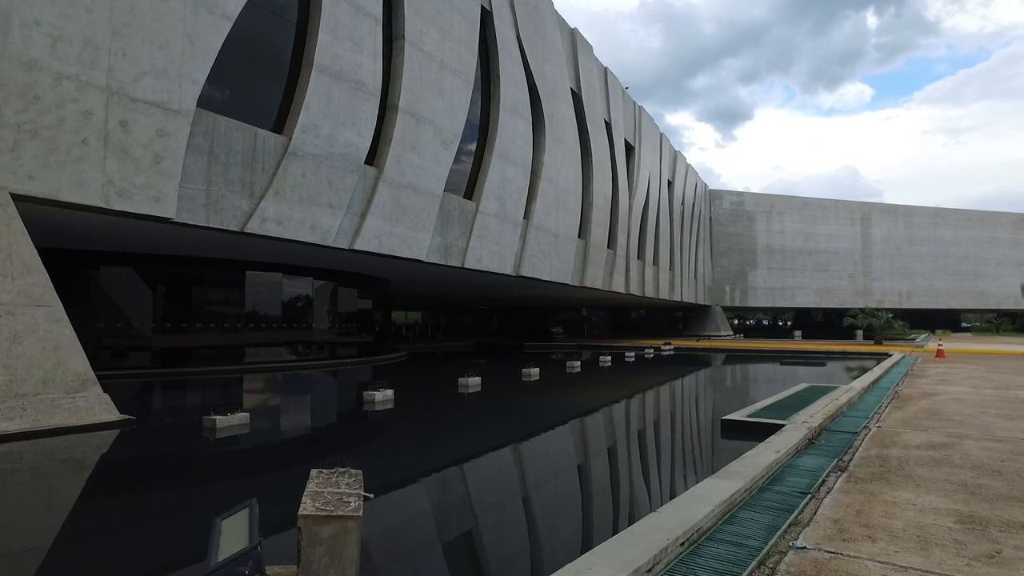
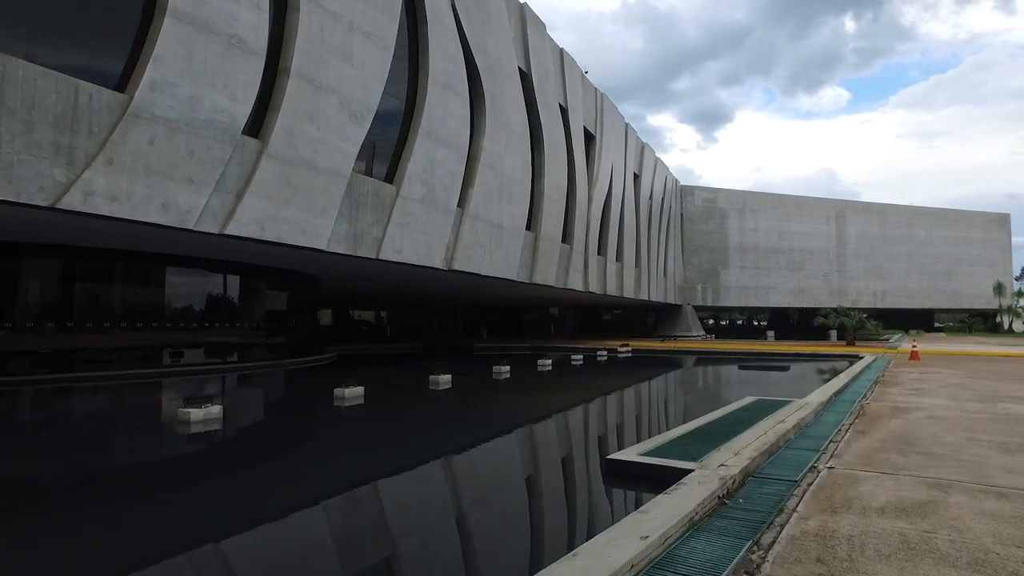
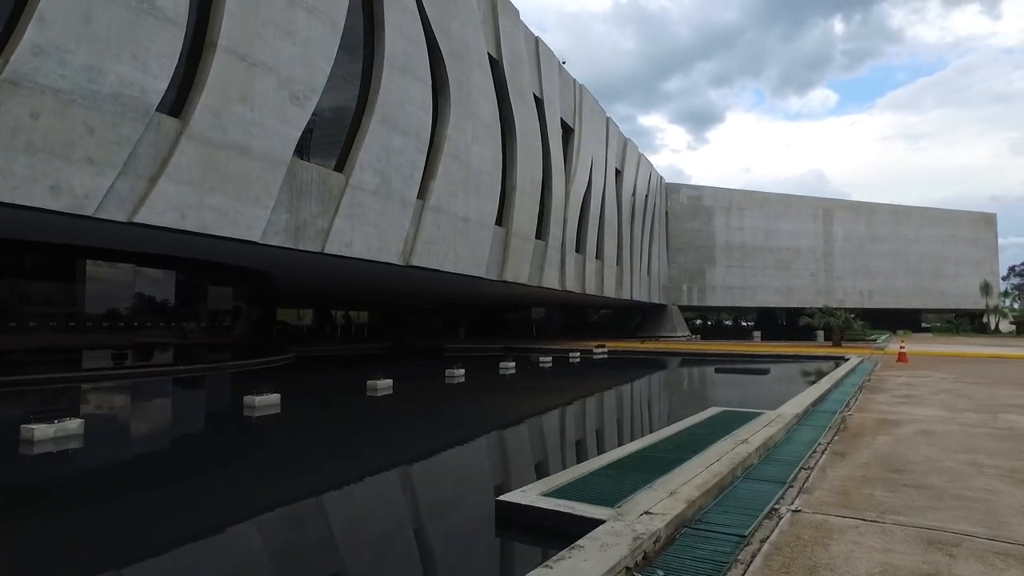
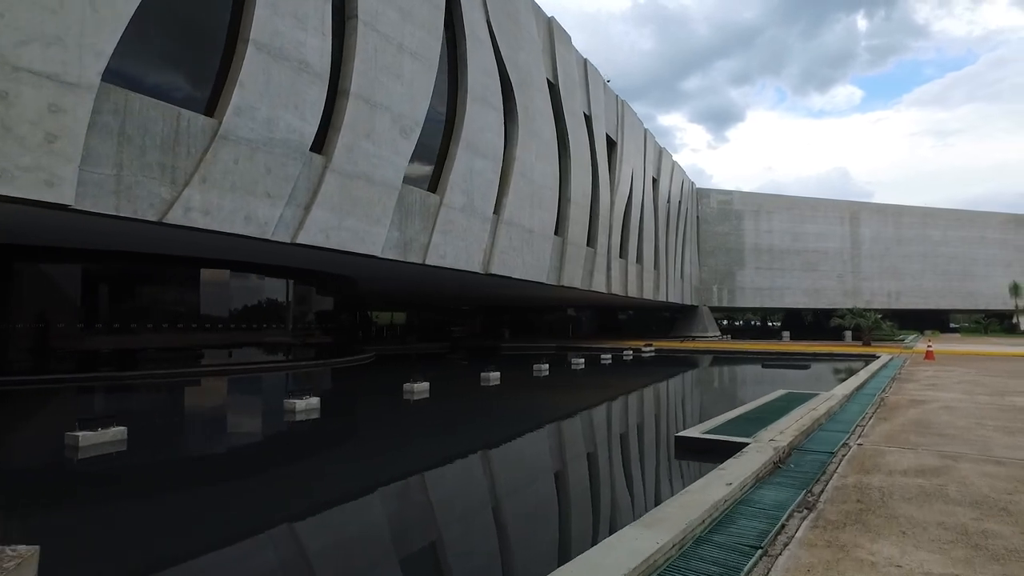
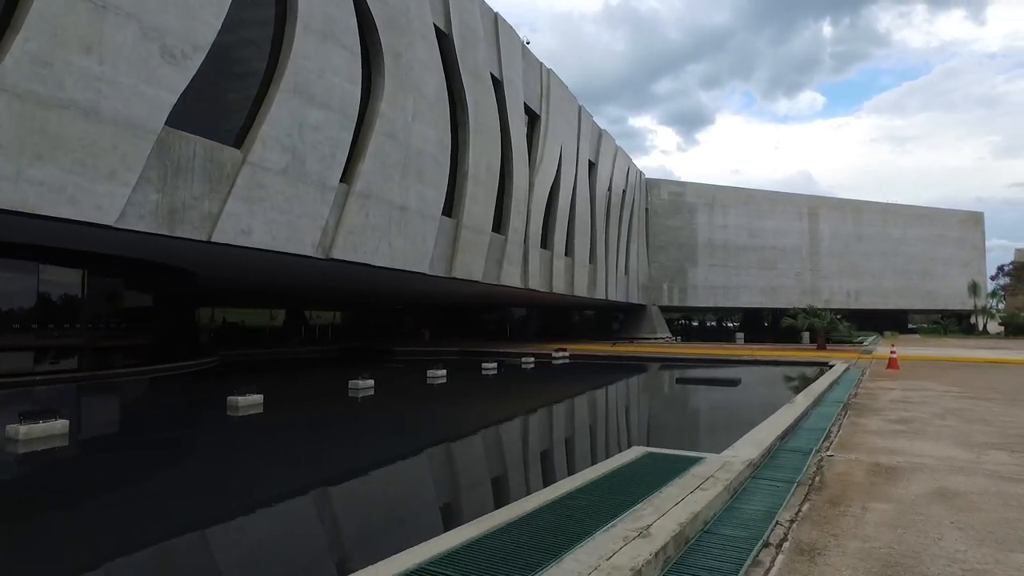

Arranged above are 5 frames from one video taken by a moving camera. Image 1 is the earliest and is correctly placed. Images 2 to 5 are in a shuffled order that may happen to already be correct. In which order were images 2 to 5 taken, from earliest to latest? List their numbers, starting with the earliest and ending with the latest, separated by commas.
4, 2, 3, 5
